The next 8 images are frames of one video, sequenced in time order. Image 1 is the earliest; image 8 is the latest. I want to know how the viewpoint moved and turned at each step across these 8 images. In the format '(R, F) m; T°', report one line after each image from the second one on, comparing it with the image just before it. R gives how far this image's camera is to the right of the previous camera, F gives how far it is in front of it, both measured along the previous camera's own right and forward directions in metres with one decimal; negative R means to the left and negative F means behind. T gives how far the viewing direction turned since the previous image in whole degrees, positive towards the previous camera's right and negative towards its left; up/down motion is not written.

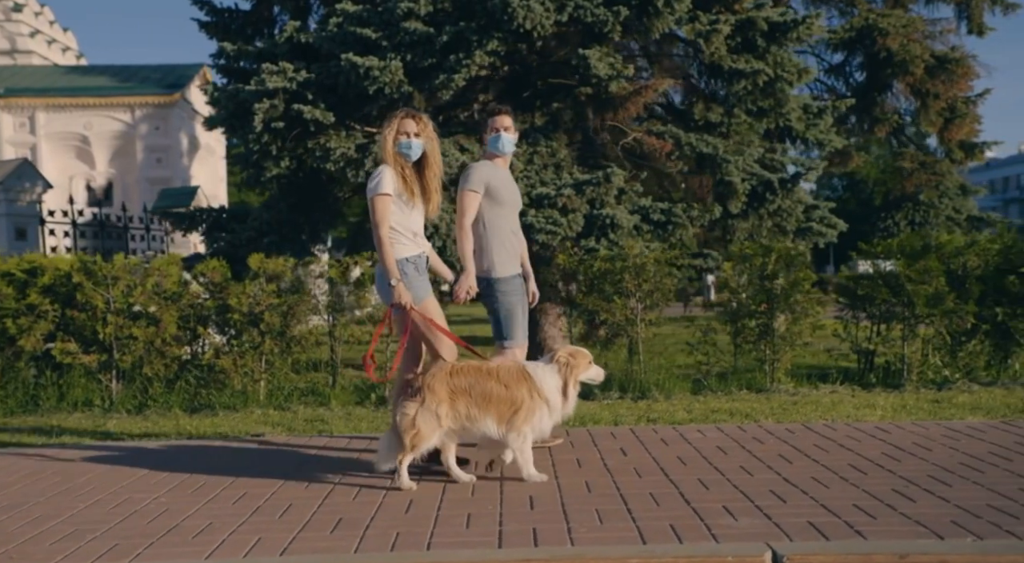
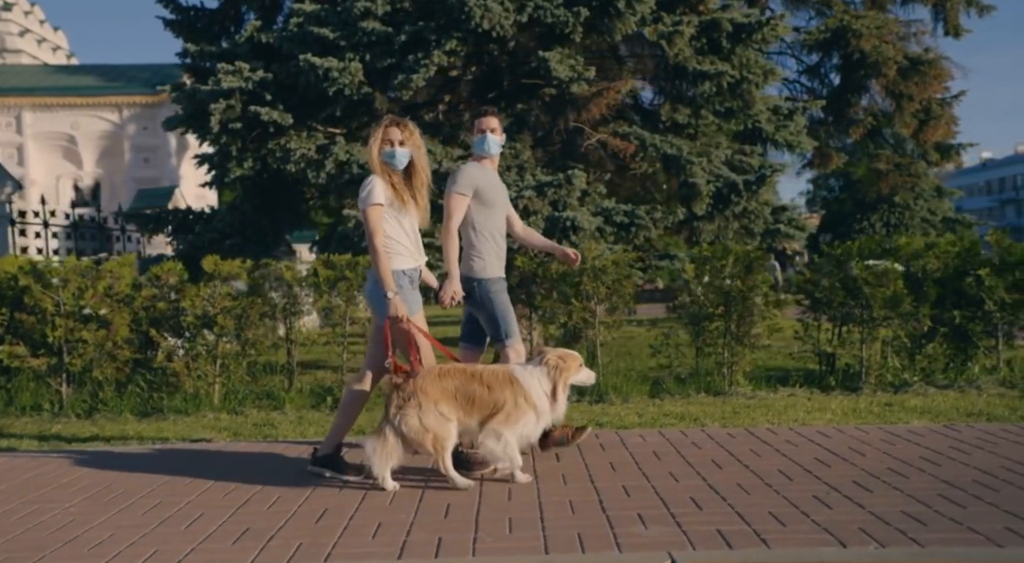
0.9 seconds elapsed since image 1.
(+0.4, 0.0) m; 0°
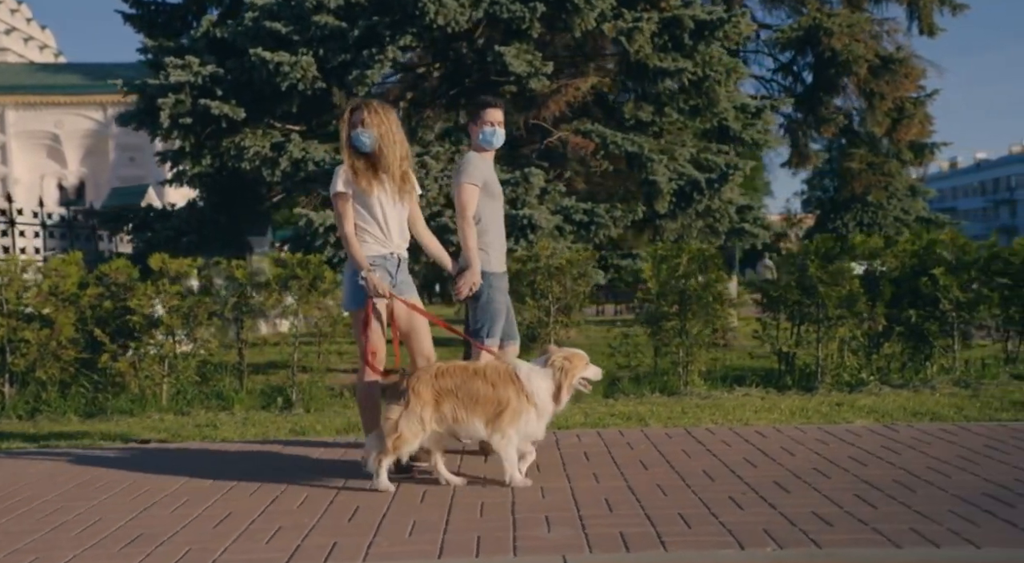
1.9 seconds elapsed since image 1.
(+0.4, +0.1) m; +1°
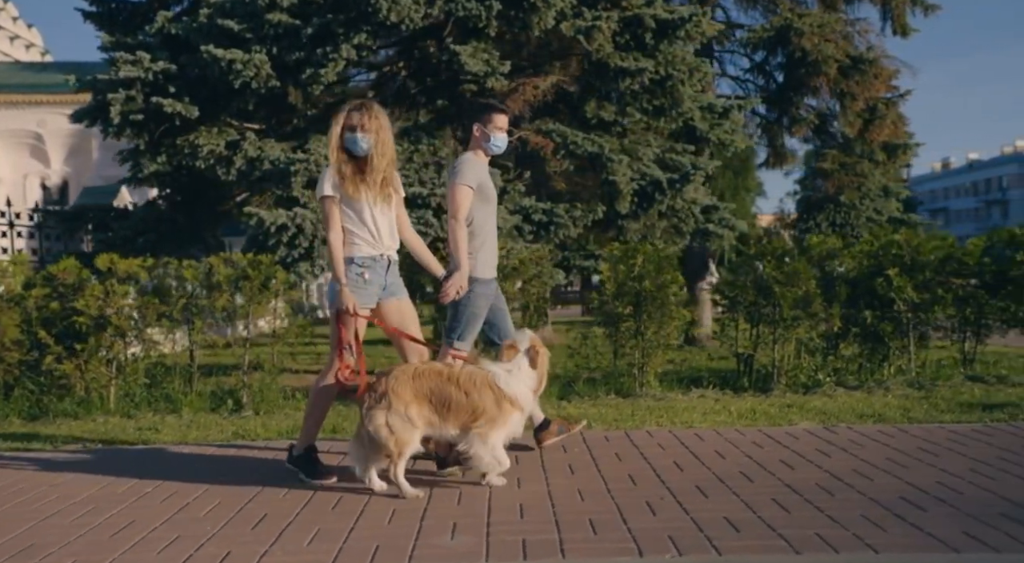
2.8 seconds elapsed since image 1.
(+0.4, +0.1) m; +1°
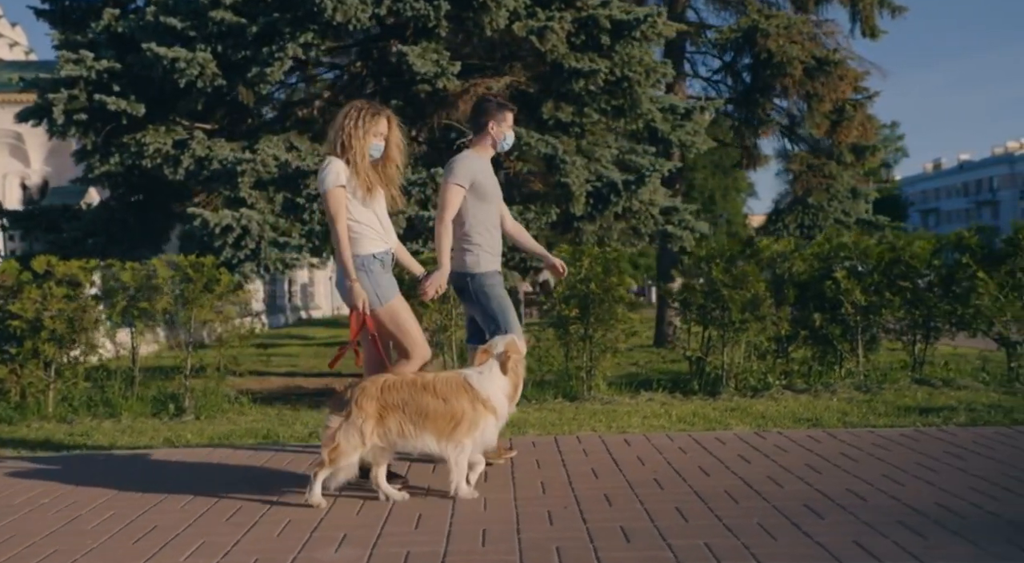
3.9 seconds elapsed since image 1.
(+0.4, +0.1) m; +1°
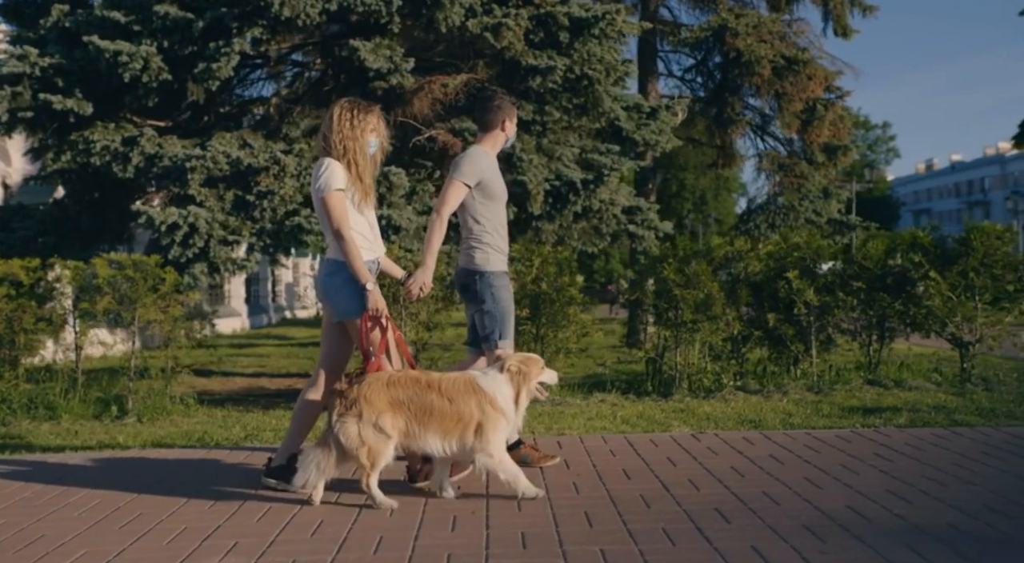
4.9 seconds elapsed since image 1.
(+0.4, +0.1) m; +1°
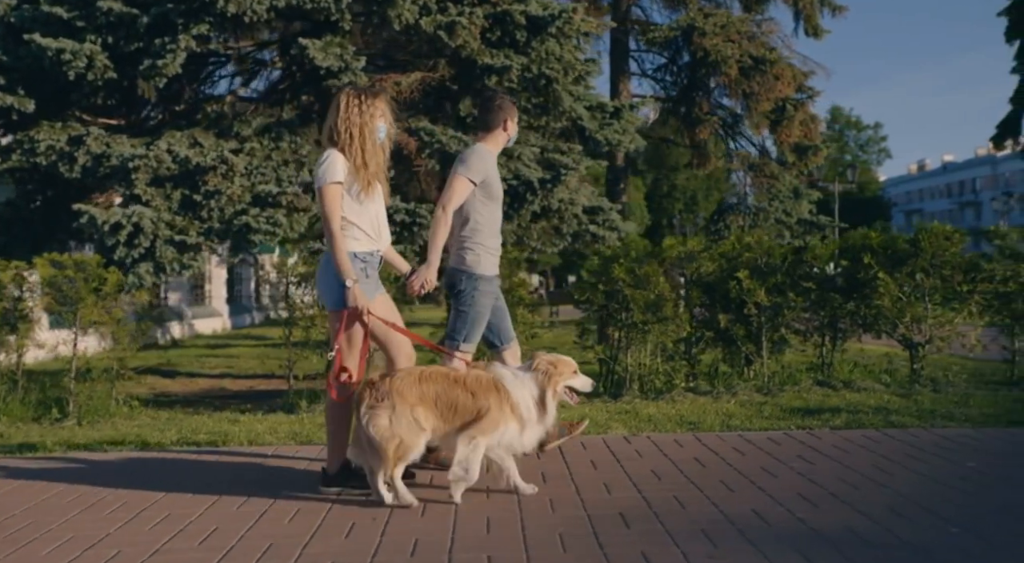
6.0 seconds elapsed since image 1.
(+0.4, +0.1) m; +1°
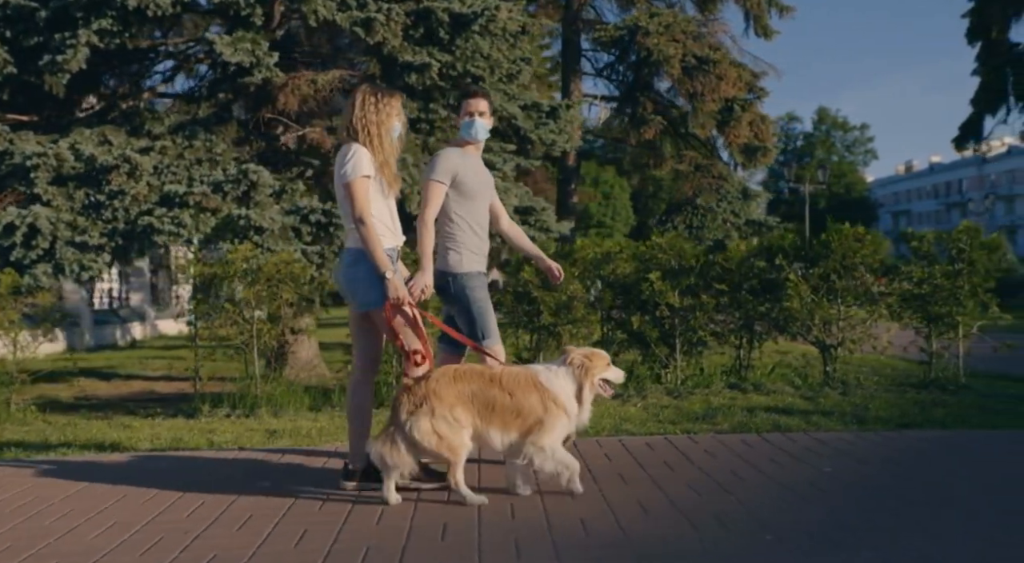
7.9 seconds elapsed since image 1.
(+0.7, +0.2) m; +1°
